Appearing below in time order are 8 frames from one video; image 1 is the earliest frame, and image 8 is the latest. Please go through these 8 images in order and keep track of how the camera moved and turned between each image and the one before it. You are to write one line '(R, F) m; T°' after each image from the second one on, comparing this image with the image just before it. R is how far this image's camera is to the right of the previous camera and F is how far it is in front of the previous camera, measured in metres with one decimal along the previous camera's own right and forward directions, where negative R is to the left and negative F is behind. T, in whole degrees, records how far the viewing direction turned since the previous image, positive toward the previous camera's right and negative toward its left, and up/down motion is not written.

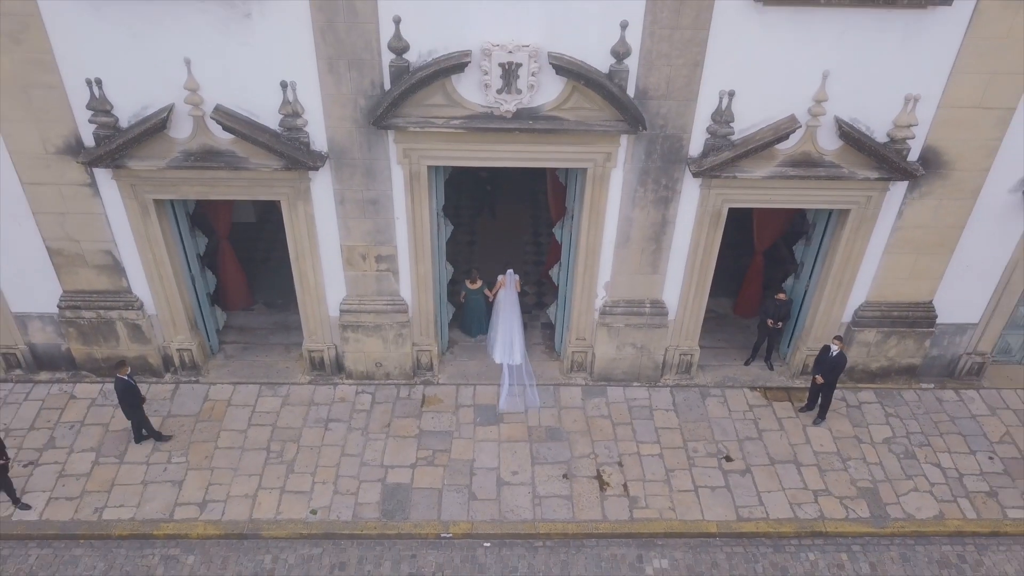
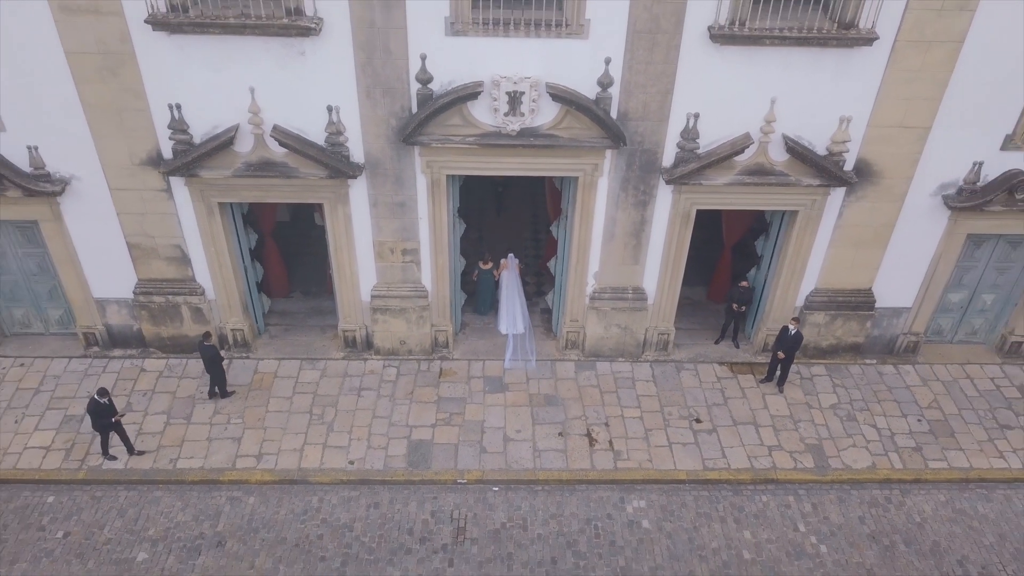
(-0.1, -1.8) m; 0°
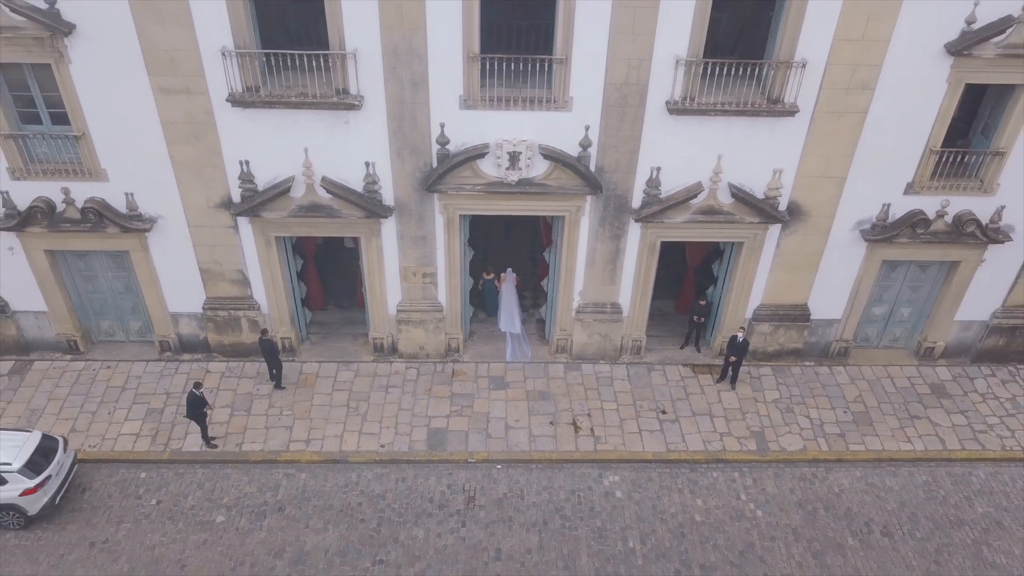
(0.0, -2.6) m; 0°
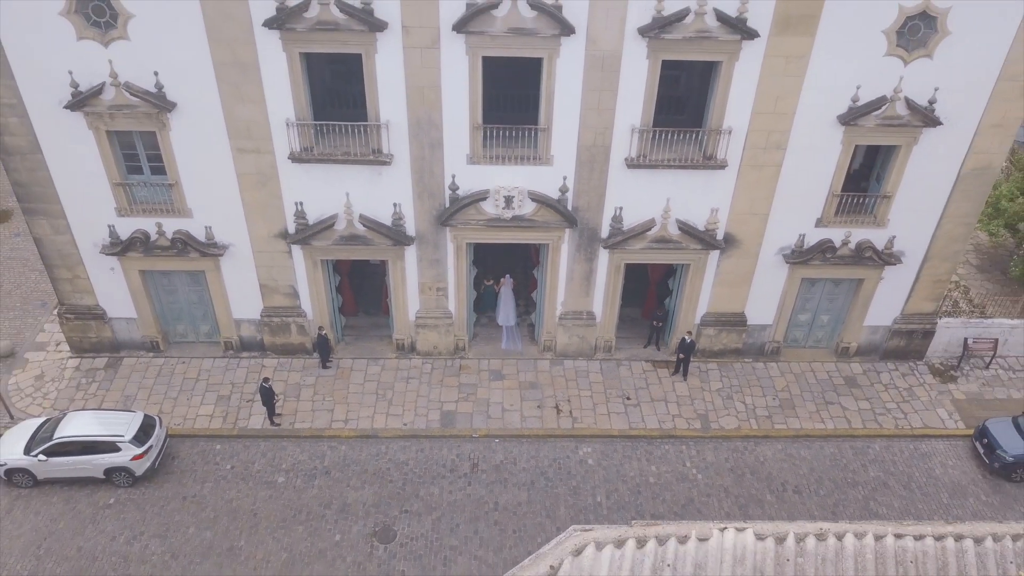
(+0.1, -3.6) m; 0°
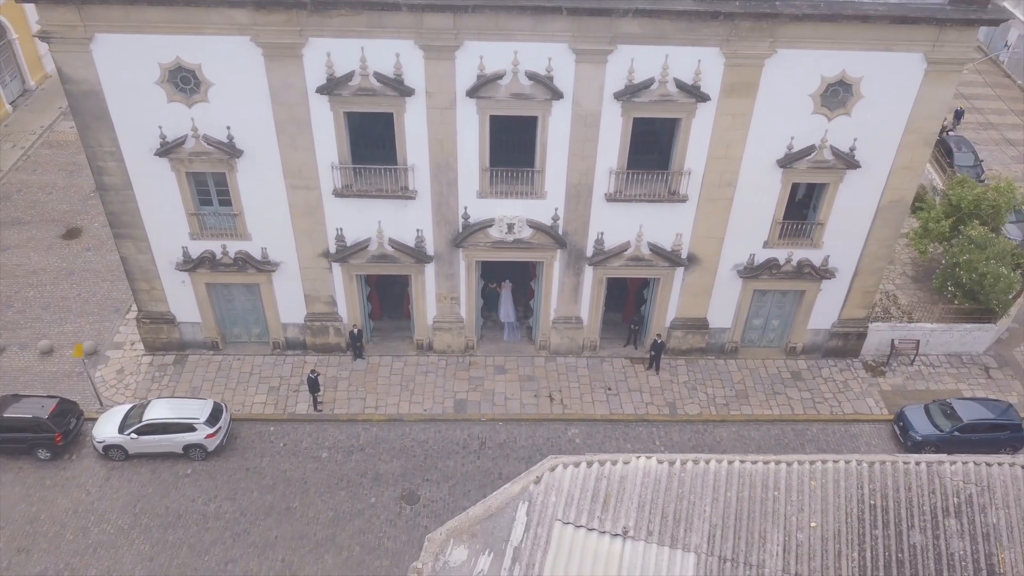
(0.0, -3.6) m; 0°
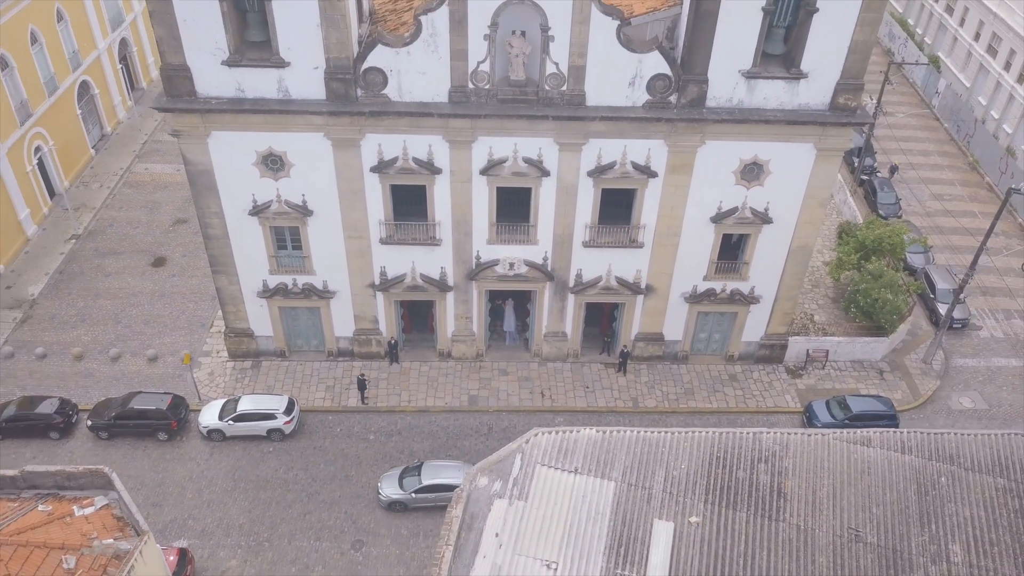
(0.0, -6.5) m; 0°
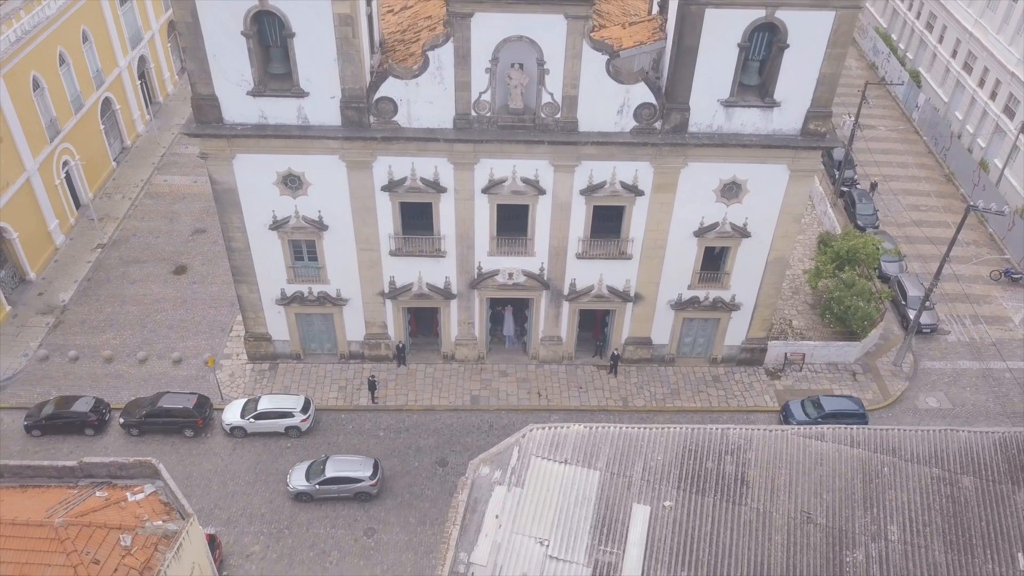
(0.0, -2.2) m; 0°
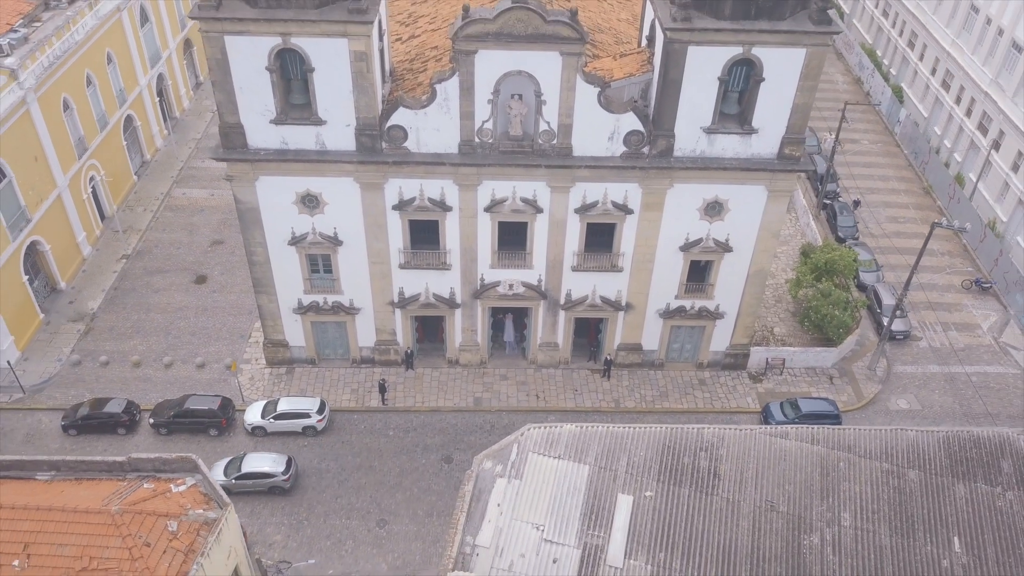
(0.0, -2.3) m; 0°
